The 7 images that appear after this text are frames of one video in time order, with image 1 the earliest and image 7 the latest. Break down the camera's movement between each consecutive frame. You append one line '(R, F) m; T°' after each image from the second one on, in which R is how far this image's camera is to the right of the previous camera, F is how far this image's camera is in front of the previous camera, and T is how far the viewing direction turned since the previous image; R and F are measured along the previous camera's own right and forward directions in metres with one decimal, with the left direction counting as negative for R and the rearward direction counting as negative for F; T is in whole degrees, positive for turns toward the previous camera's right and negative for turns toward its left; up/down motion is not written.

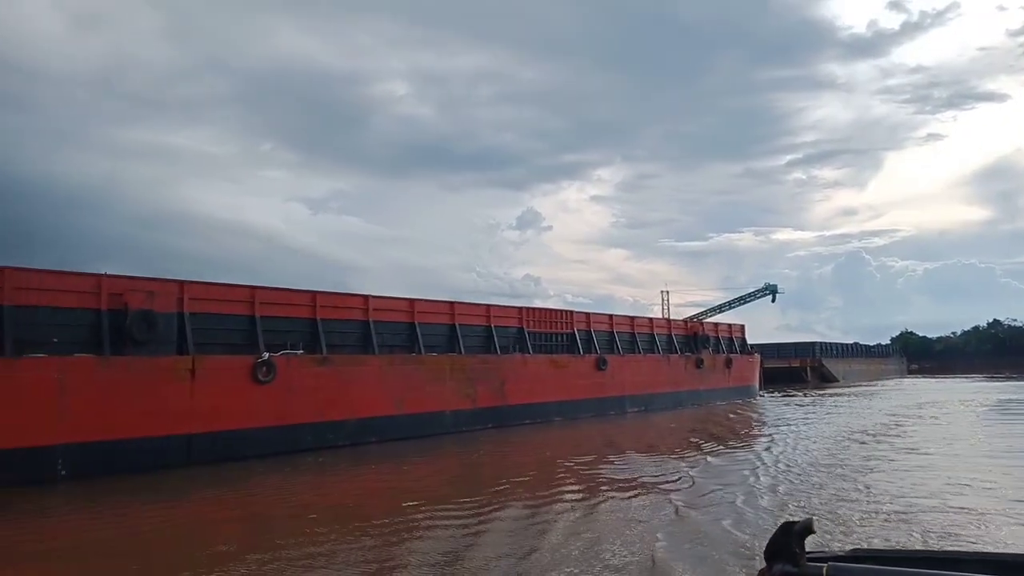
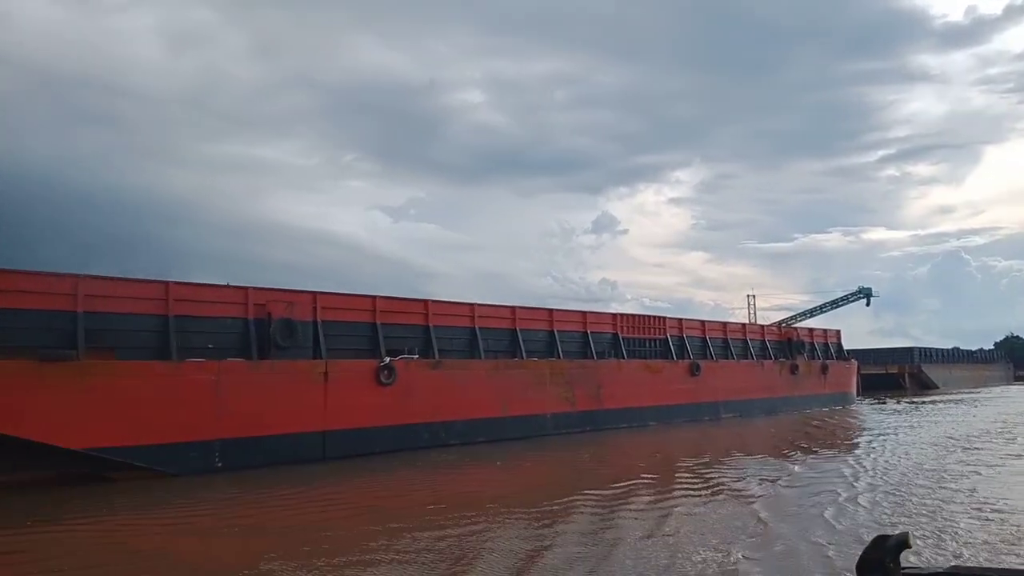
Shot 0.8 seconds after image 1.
(-0.4, -0.6) m; -6°
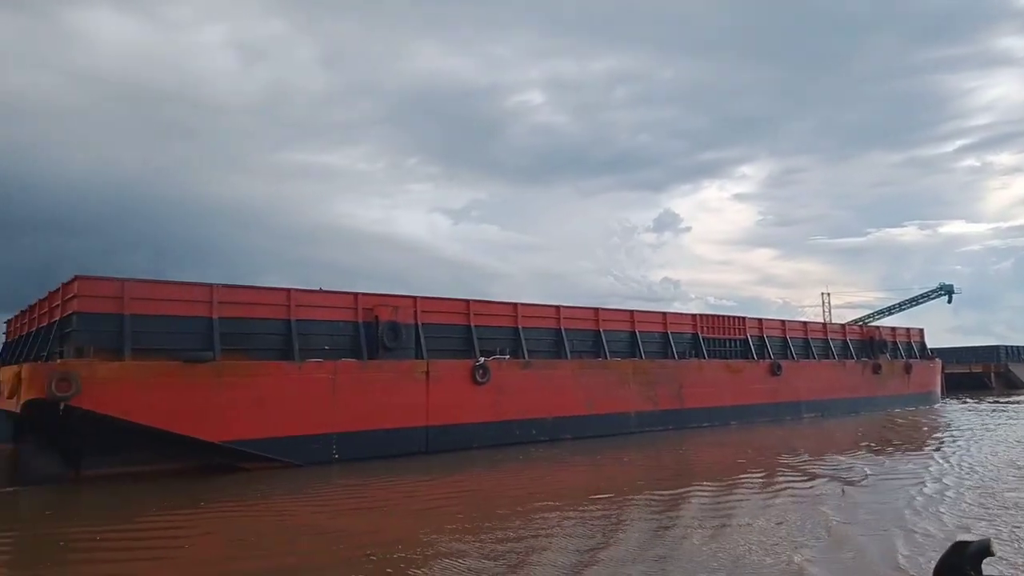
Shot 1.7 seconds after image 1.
(-0.4, -0.6) m; -5°
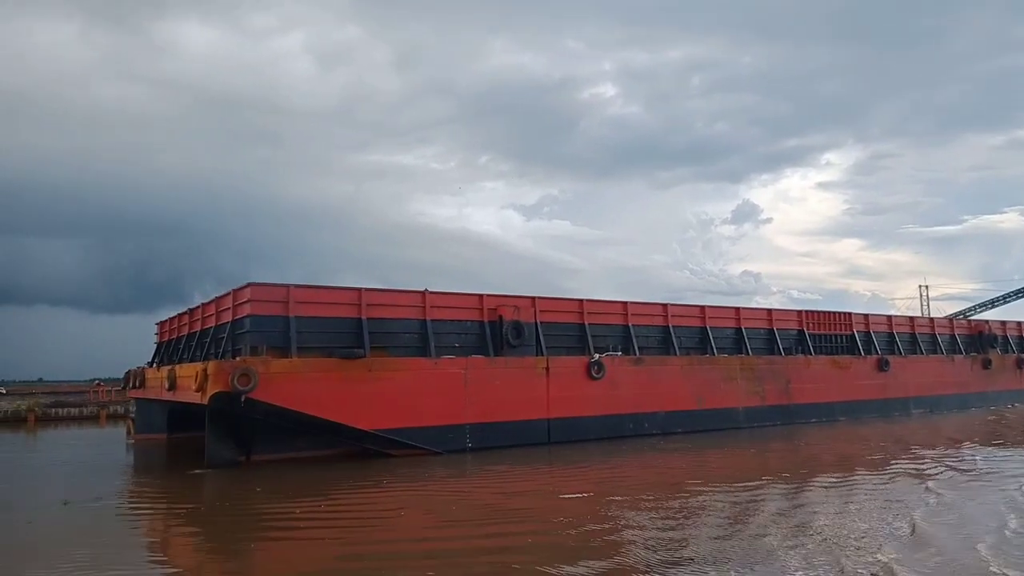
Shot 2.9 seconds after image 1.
(-0.6, -0.7) m; -6°
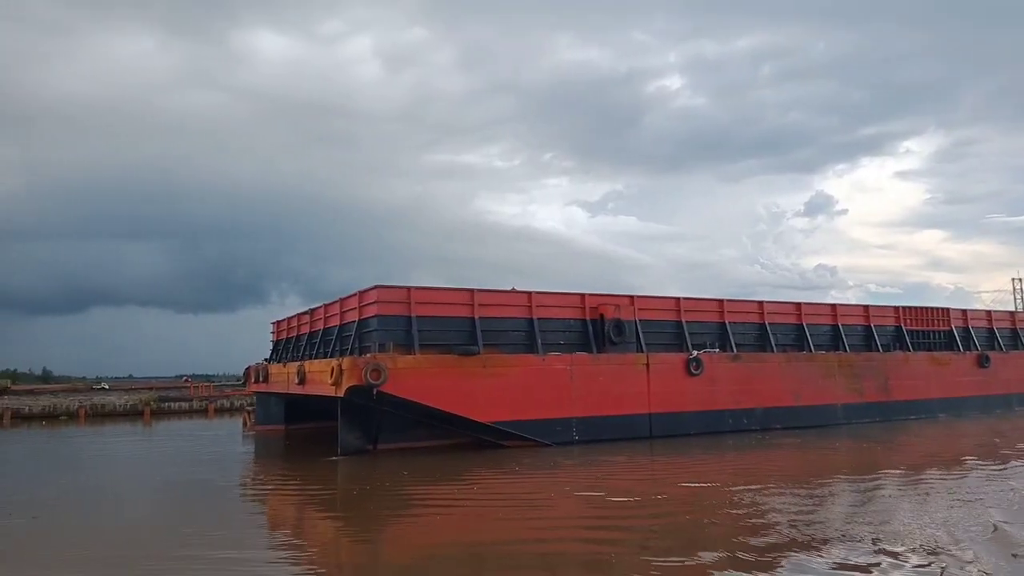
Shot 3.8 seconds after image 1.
(-0.6, -0.6) m; -5°
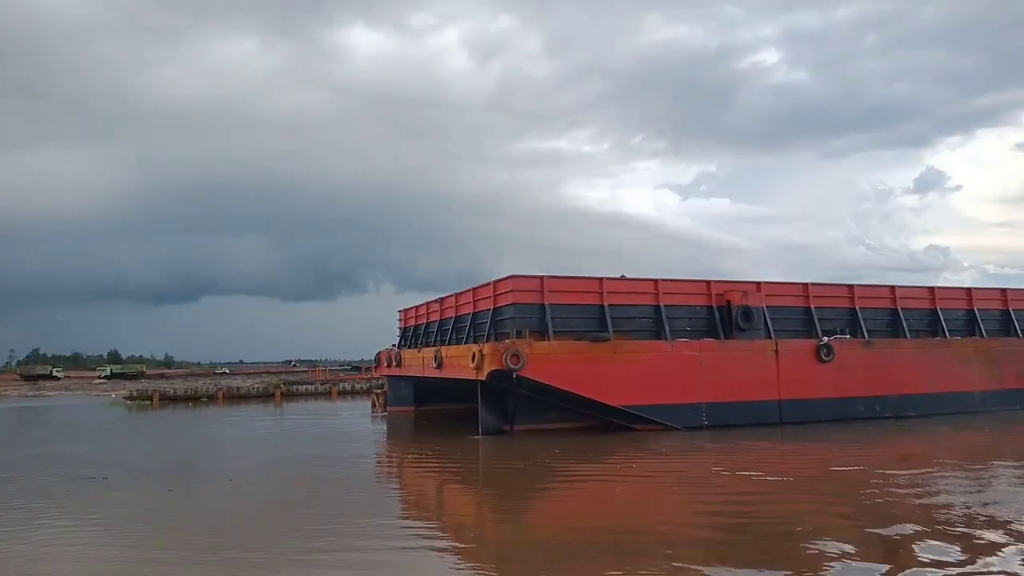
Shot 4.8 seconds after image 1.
(-0.6, -0.4) m; -7°
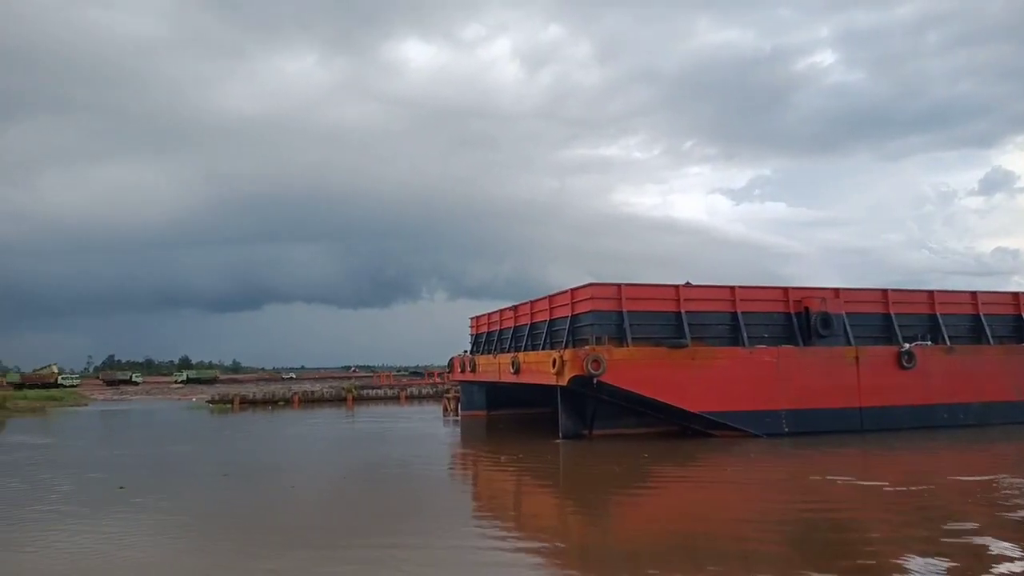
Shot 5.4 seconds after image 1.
(-0.4, -0.3) m; -4°
